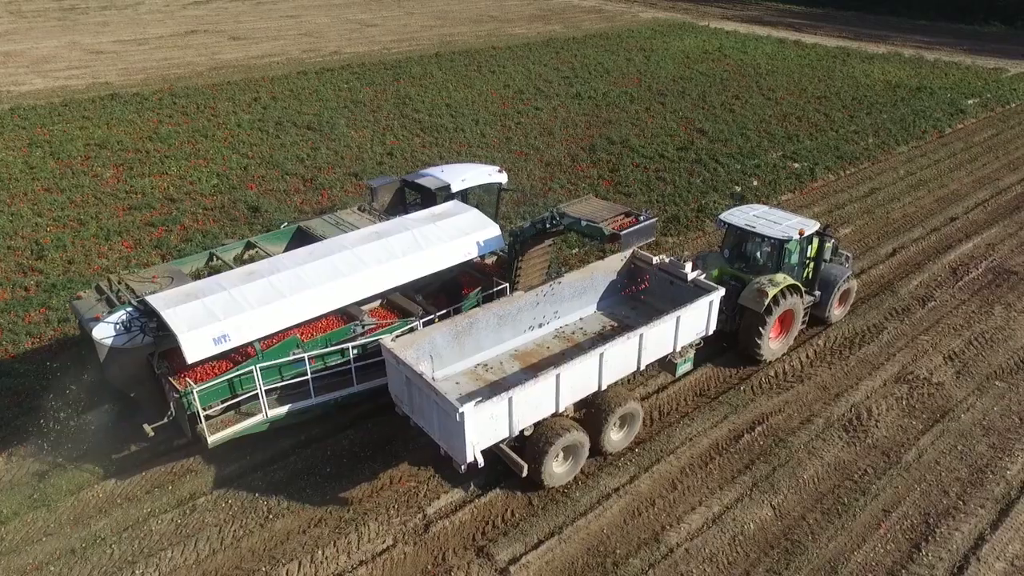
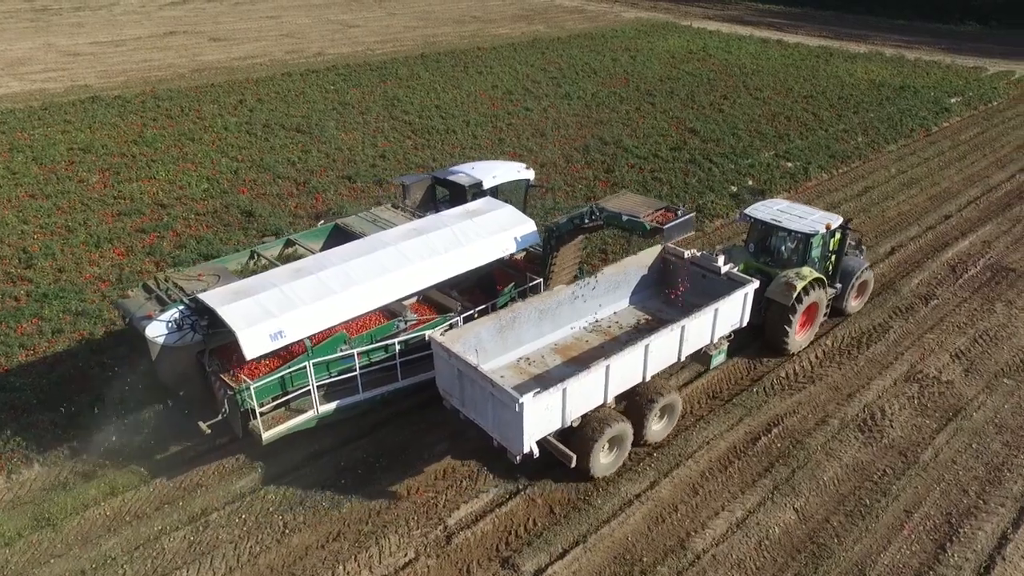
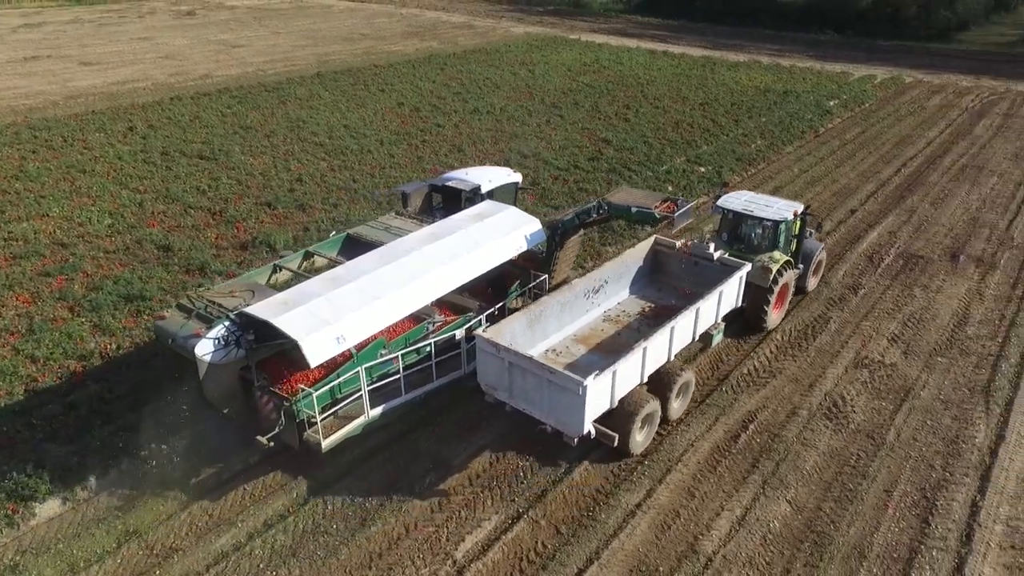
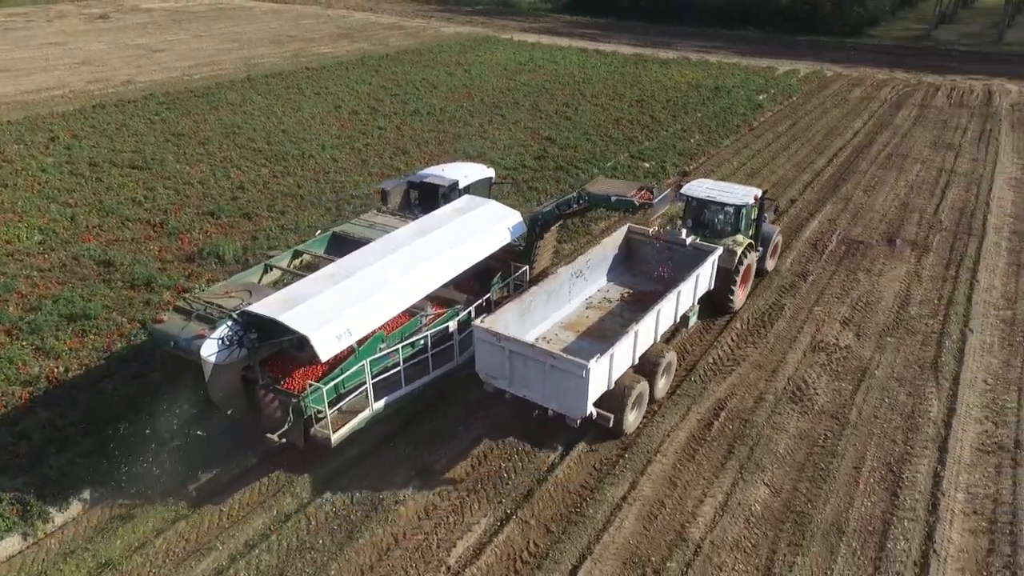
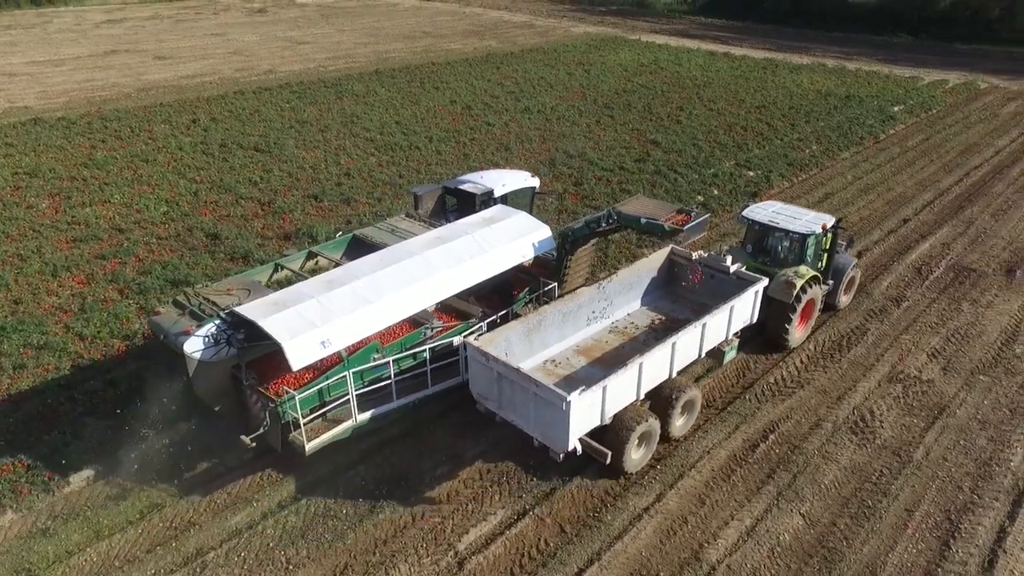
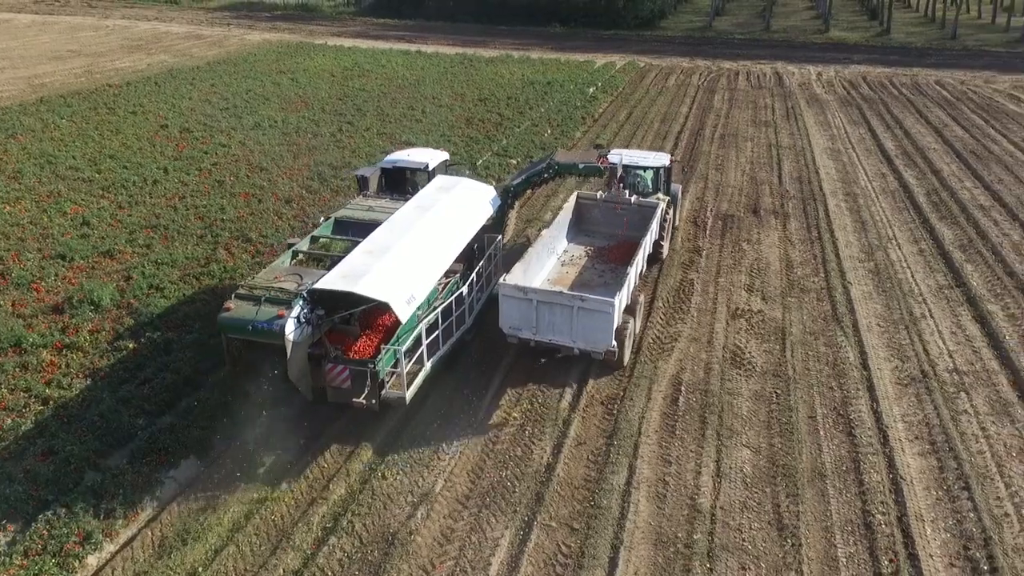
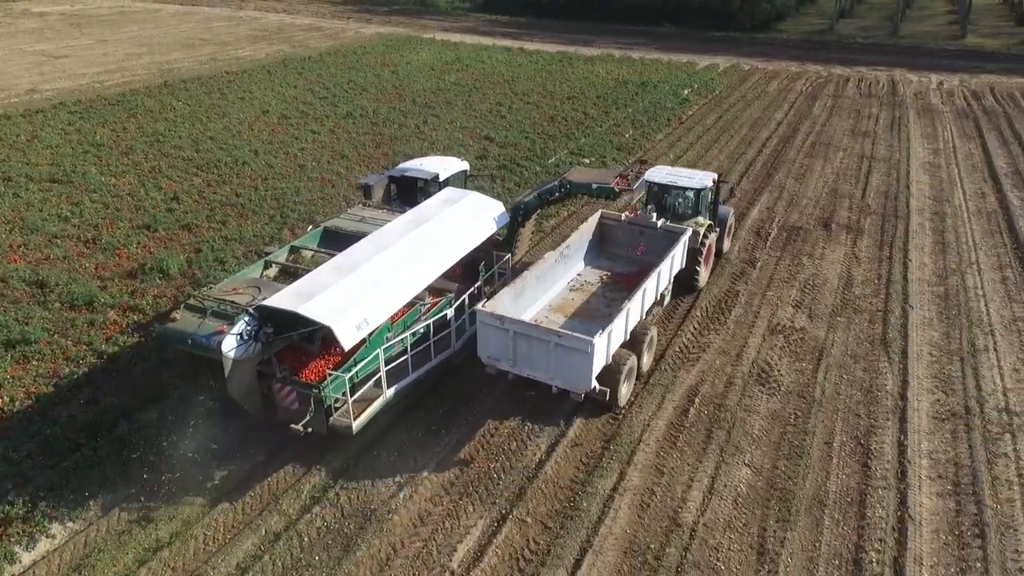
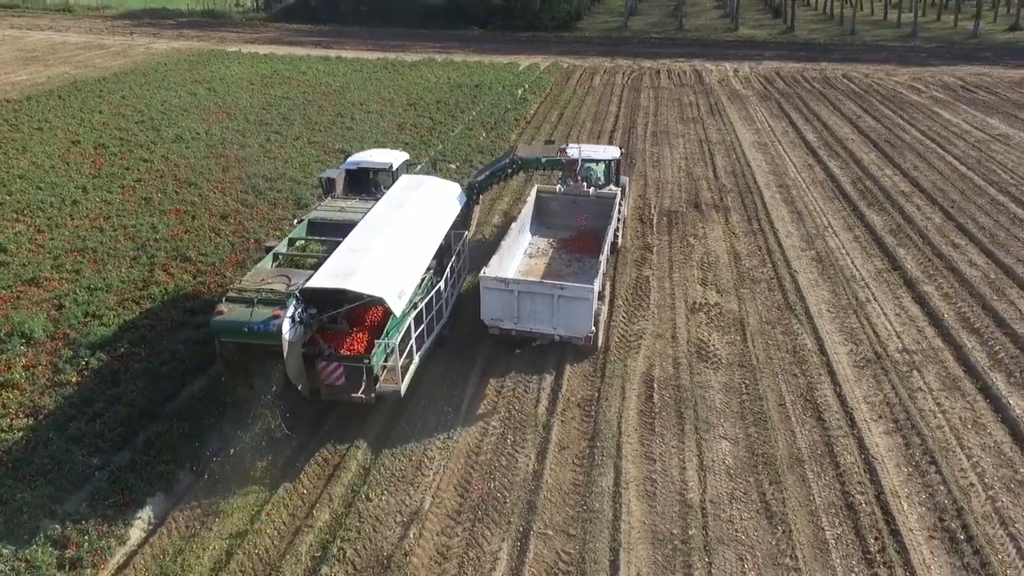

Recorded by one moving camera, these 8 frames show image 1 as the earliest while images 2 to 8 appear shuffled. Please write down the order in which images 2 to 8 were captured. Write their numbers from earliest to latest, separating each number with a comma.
2, 5, 3, 4, 7, 6, 8
